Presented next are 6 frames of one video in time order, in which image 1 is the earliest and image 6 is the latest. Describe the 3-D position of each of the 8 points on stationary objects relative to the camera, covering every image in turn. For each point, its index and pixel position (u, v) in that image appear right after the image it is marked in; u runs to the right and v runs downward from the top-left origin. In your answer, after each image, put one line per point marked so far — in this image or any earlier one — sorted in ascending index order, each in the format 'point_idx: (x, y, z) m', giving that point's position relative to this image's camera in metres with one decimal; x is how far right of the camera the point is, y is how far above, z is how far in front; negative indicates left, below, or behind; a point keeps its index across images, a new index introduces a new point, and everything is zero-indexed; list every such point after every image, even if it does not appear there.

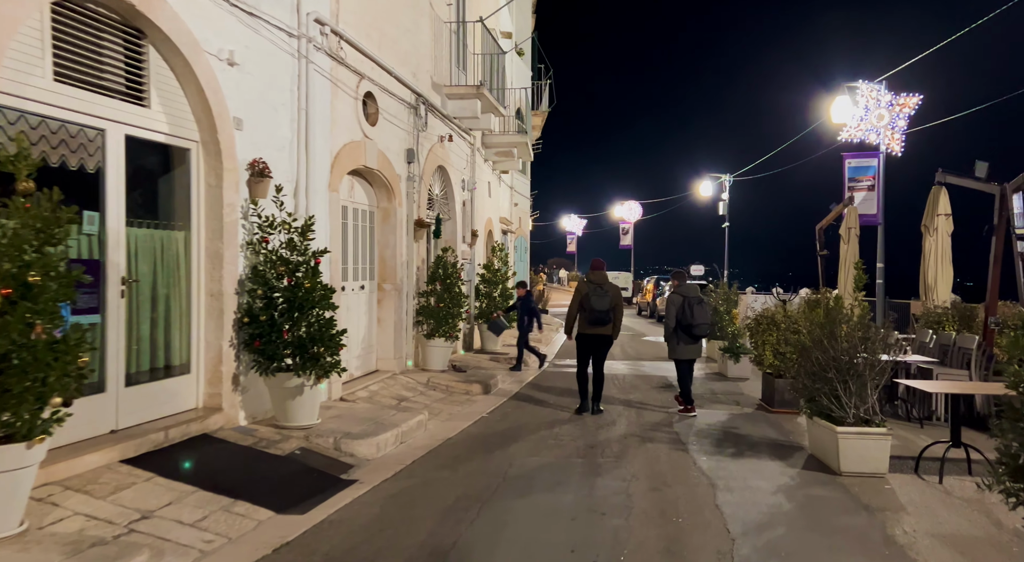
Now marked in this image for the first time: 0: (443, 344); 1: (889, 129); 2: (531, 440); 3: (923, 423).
0: (-1.1, -1.0, +11.1) m
1: (+9.5, +3.8, +18.3) m
2: (+0.2, -1.7, +7.8) m
3: (+4.8, -1.7, +8.5) m
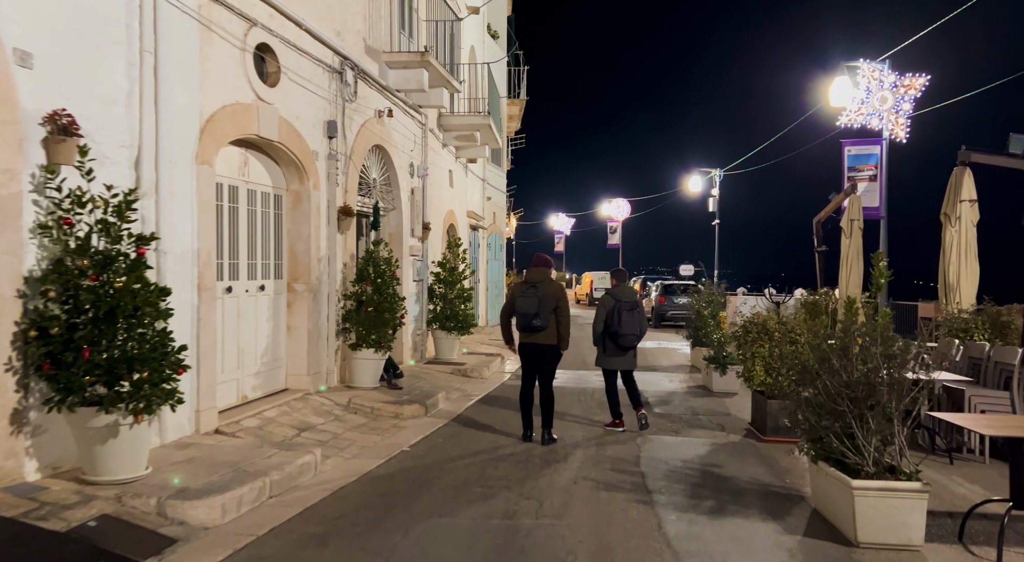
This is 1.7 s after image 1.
0: (-1.8, -1.0, +9.3) m
1: (+8.7, +3.8, +16.6) m
2: (-0.5, -1.7, +6.0) m
3: (+4.1, -1.7, +6.8) m
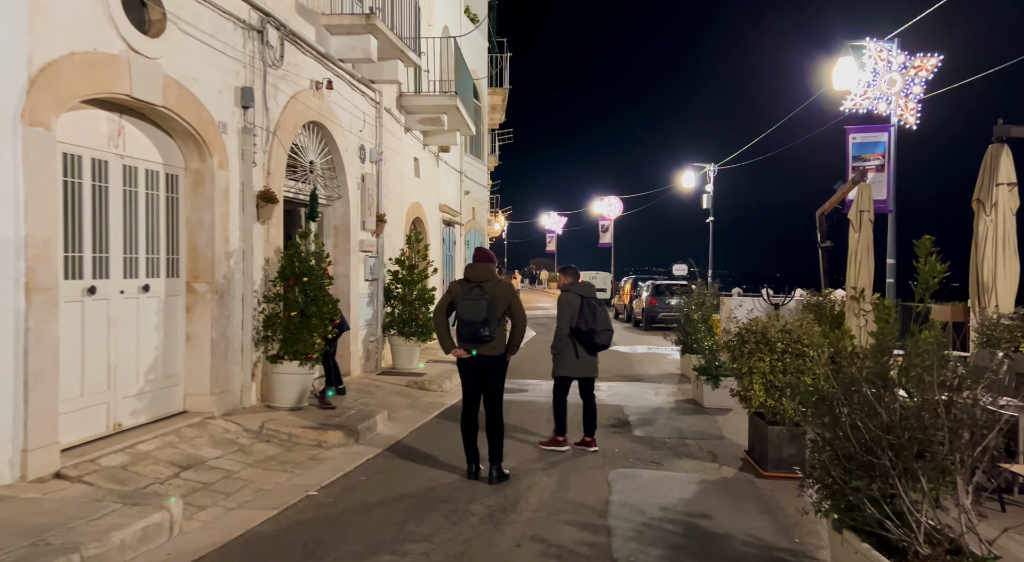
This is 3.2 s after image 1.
0: (-2.3, -0.9, +7.8) m
1: (+8.2, +3.8, +15.1) m
2: (-1.0, -1.7, +4.5) m
3: (+3.6, -1.7, +5.3) m
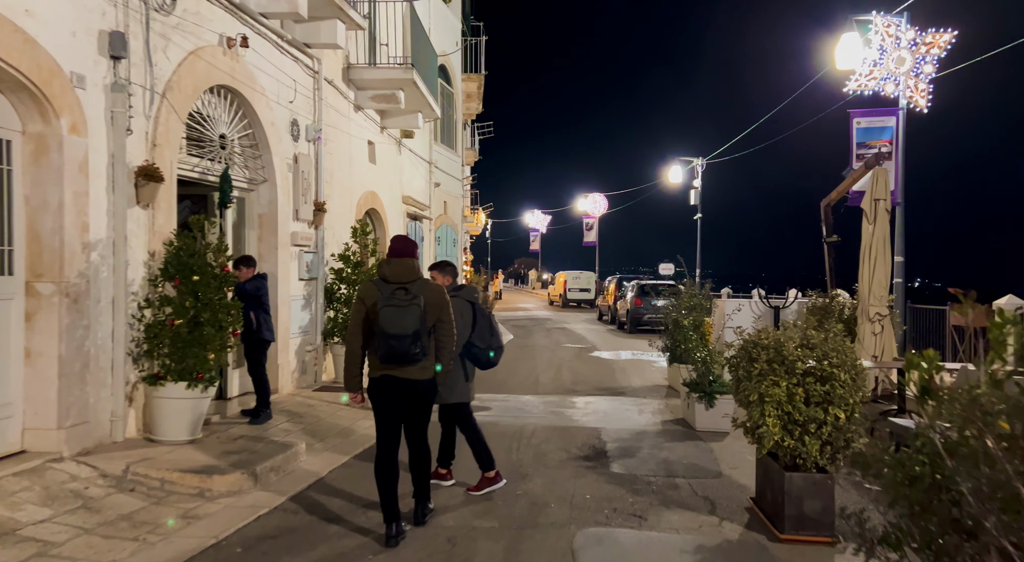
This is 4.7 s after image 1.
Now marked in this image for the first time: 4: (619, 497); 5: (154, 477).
0: (-2.8, -0.9, +6.1) m
1: (+7.6, +3.8, +13.7) m
2: (-1.4, -1.7, +2.9) m
3: (+3.2, -1.7, +3.8) m
4: (+0.9, -1.7, +5.8) m
5: (-2.7, -1.5, +5.4) m
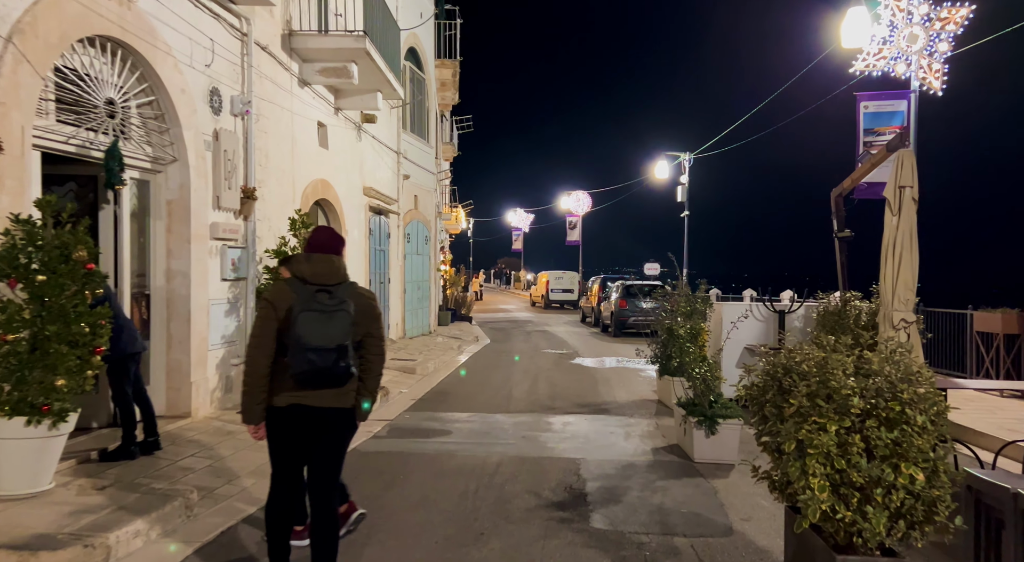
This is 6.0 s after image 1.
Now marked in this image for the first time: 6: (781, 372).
0: (-3.1, -0.9, +4.6) m
1: (+7.1, +3.8, +12.4) m
2: (-1.6, -1.7, +1.4) m
3: (+2.9, -1.7, +2.4) m
4: (+0.6, -1.7, +4.3) m
5: (-3.0, -1.5, +3.9) m
6: (+1.5, -0.5, +3.9) m
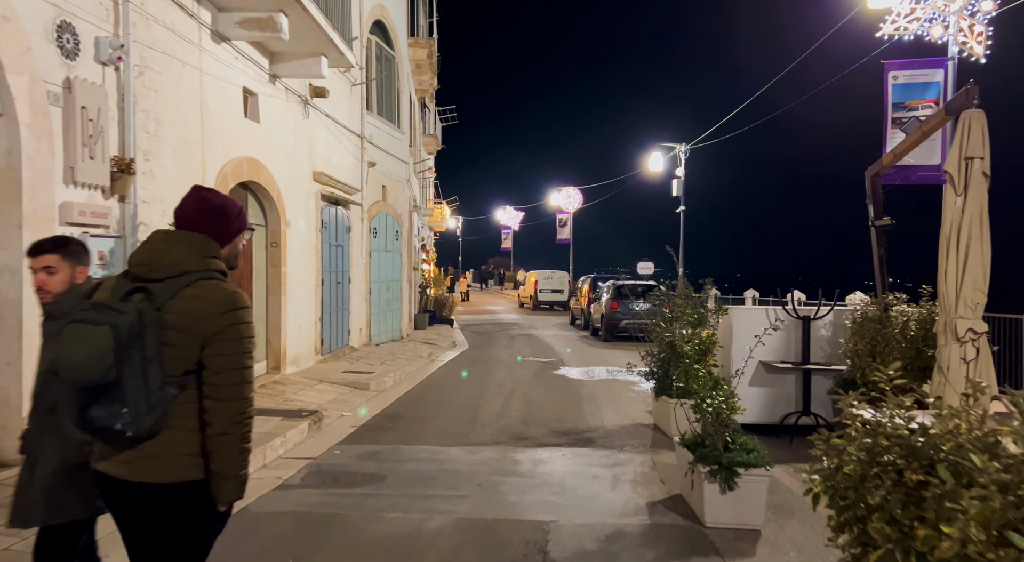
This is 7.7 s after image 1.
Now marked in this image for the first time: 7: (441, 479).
0: (-3.5, -0.9, +2.7) m
1: (+6.6, +3.8, +10.6) m
2: (-2.0, -1.7, -0.5) m
3: (+2.6, -1.7, +0.5) m
4: (+0.2, -1.7, +2.5) m
5: (-3.3, -1.5, +2.0) m
6: (+1.1, -0.5, +2.0) m
7: (-0.6, -1.7, +6.2) m
